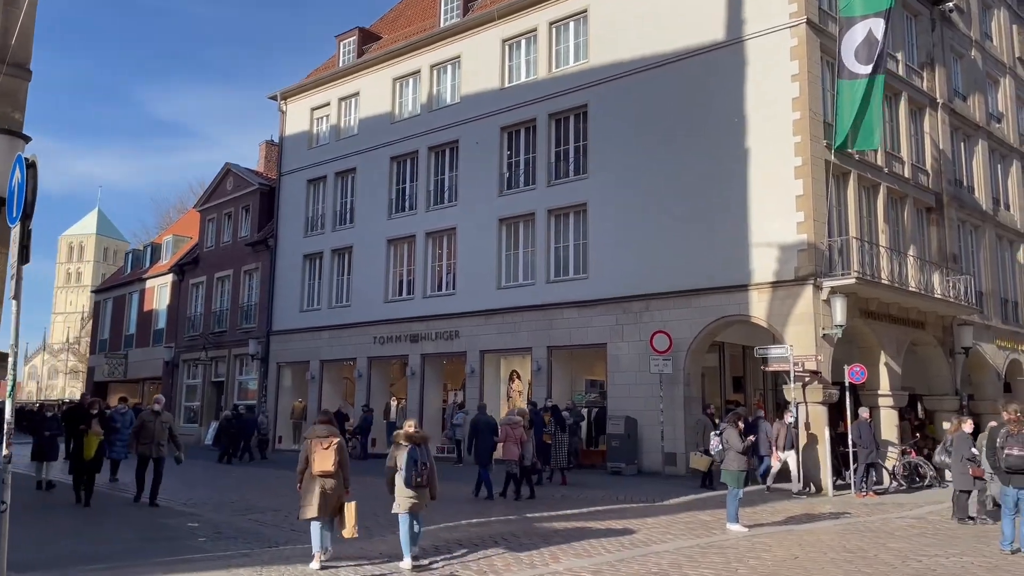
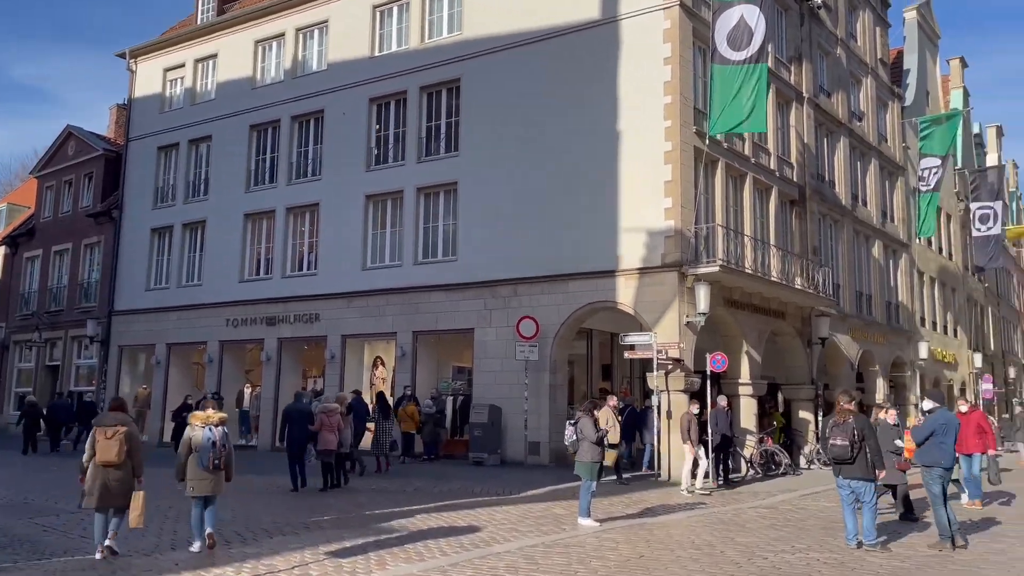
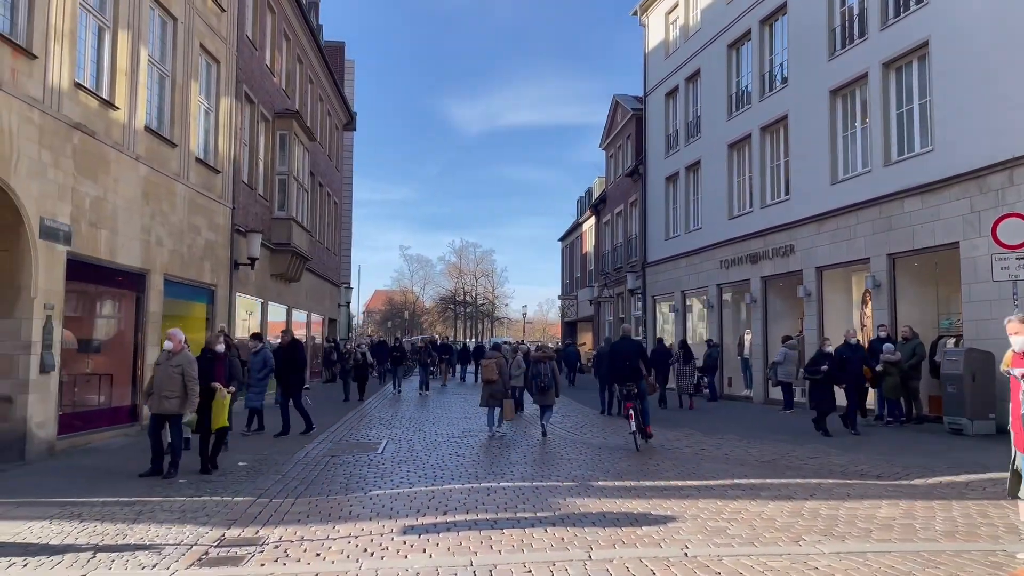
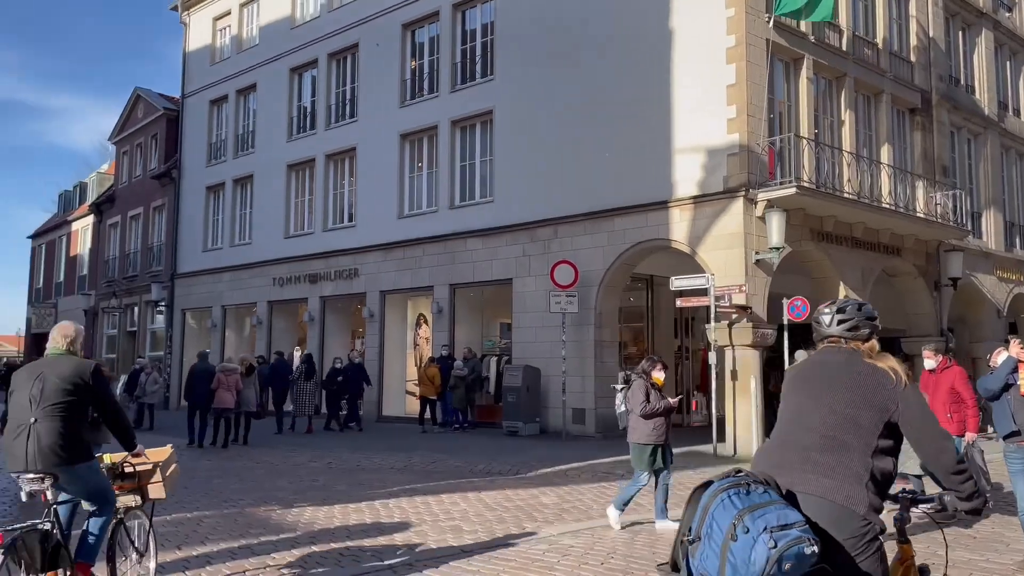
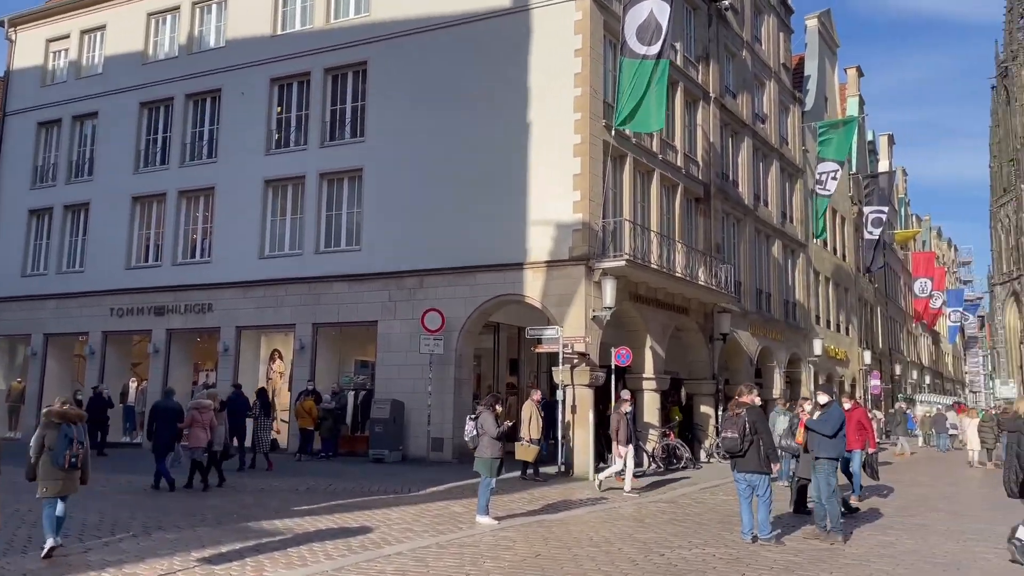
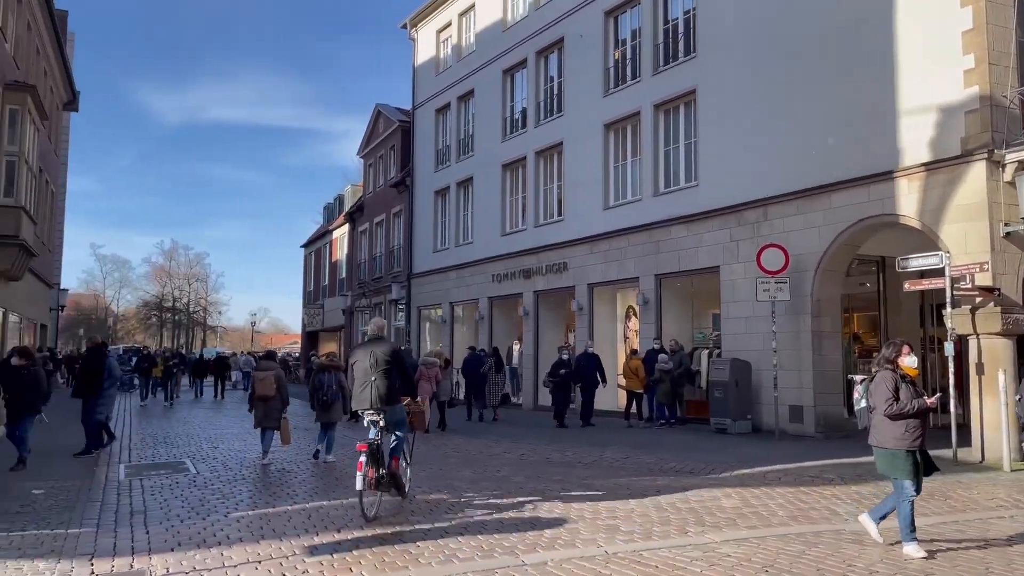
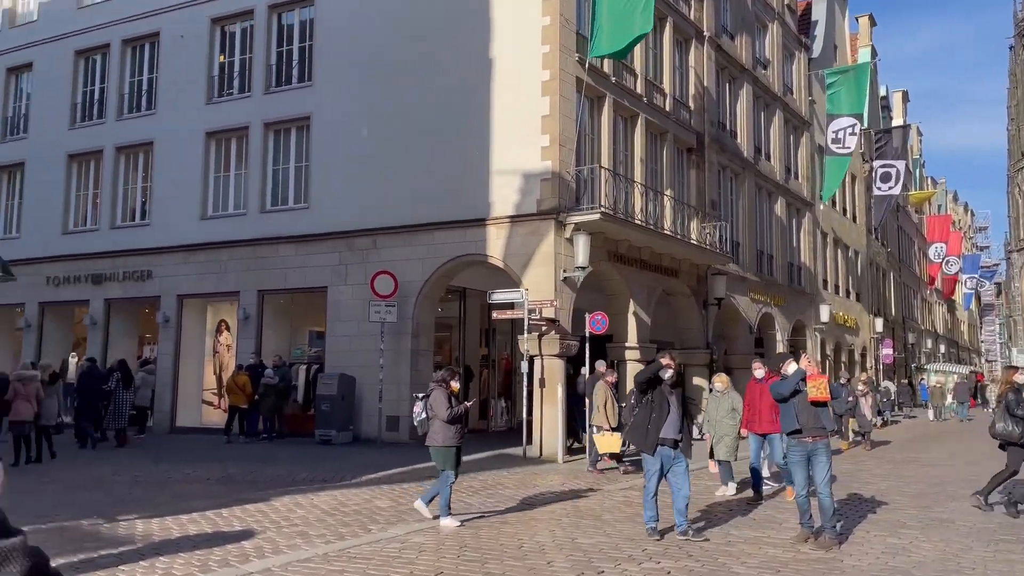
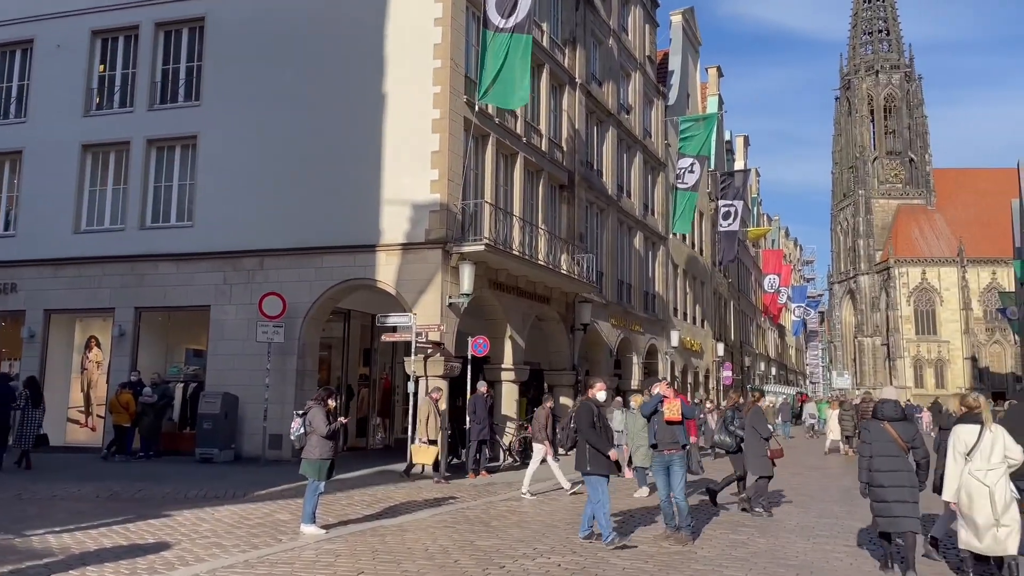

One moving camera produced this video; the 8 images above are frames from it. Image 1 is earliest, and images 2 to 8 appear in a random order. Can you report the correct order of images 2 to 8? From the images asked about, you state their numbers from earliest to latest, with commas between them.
2, 5, 8, 7, 4, 6, 3
